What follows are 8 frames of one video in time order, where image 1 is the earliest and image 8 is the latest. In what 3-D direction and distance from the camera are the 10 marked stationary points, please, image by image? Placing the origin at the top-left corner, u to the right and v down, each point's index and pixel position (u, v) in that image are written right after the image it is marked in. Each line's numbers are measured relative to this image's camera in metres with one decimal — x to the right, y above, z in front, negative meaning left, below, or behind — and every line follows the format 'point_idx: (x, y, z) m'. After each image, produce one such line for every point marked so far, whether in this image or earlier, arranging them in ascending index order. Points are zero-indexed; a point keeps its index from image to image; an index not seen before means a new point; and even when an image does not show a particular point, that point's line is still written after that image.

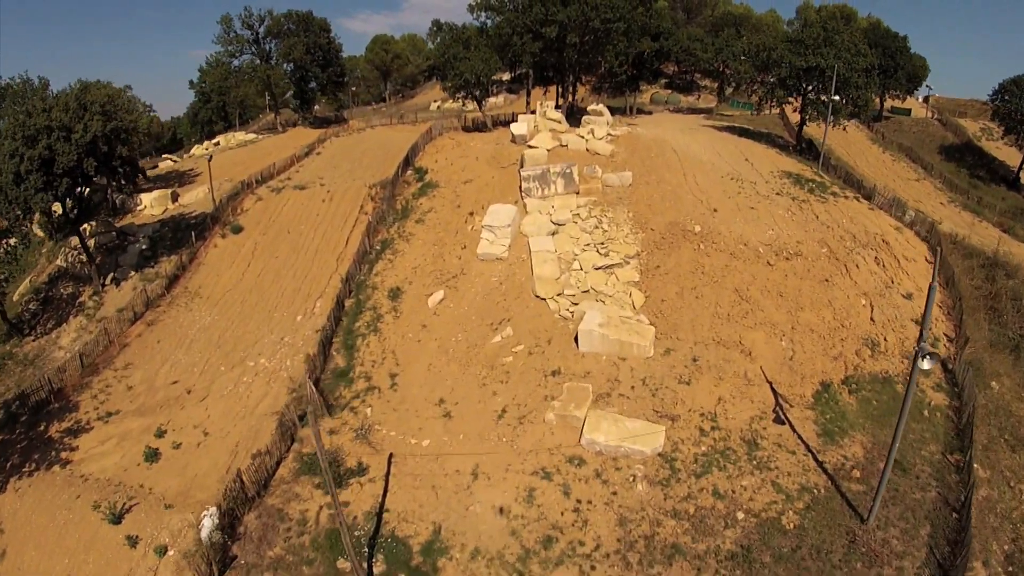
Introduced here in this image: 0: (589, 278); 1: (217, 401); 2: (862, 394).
0: (+1.7, +0.3, +19.3) m
1: (-6.5, -2.5, +19.5) m
2: (+6.8, -2.0, +17.2) m
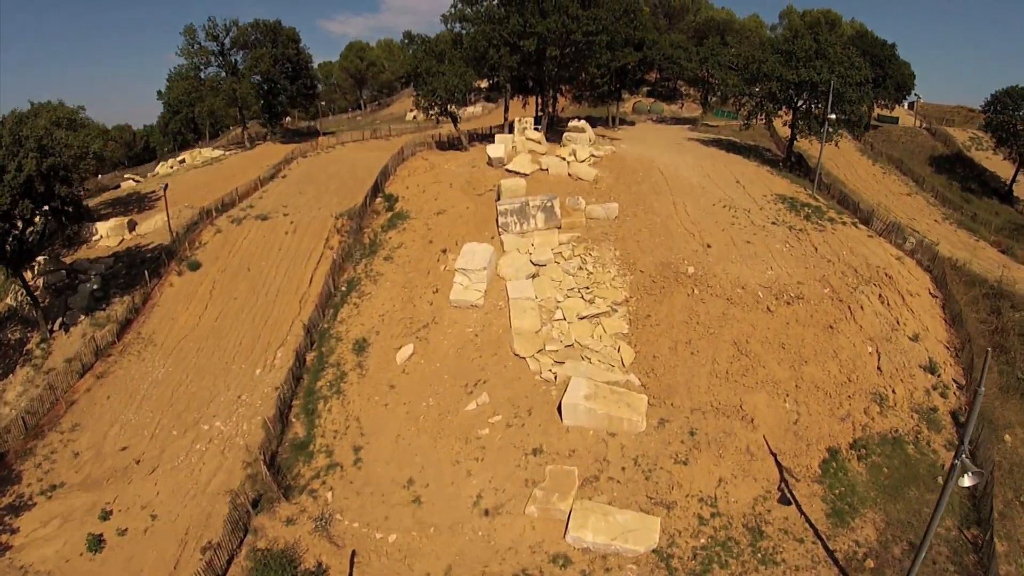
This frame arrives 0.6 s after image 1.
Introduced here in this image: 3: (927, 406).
0: (+1.2, -0.8, +17.7) m
1: (-6.9, -3.7, +17.7) m
2: (+6.4, -3.1, +15.7) m
3: (+8.0, -2.2, +17.3) m
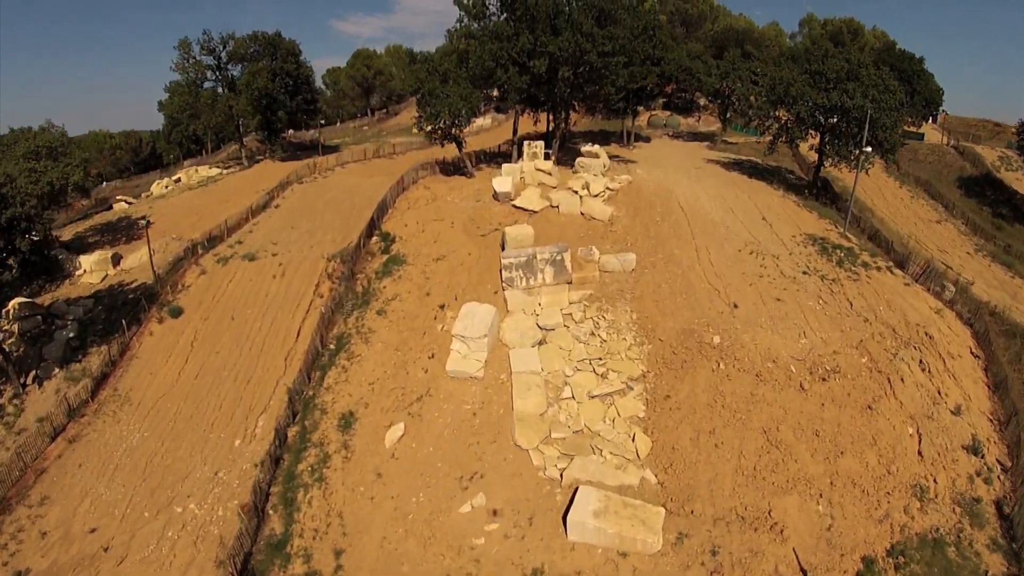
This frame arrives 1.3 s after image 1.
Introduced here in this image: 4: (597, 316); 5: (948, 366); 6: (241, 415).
0: (+1.3, -2.3, +16.0) m
1: (-6.9, -5.0, +16.1) m
2: (+6.4, -4.6, +13.9) m
3: (+8.0, -3.7, +15.5) m
4: (+1.7, -0.6, +18.1) m
5: (+9.7, -1.7, +19.7) m
6: (-6.0, -2.8, +19.7) m
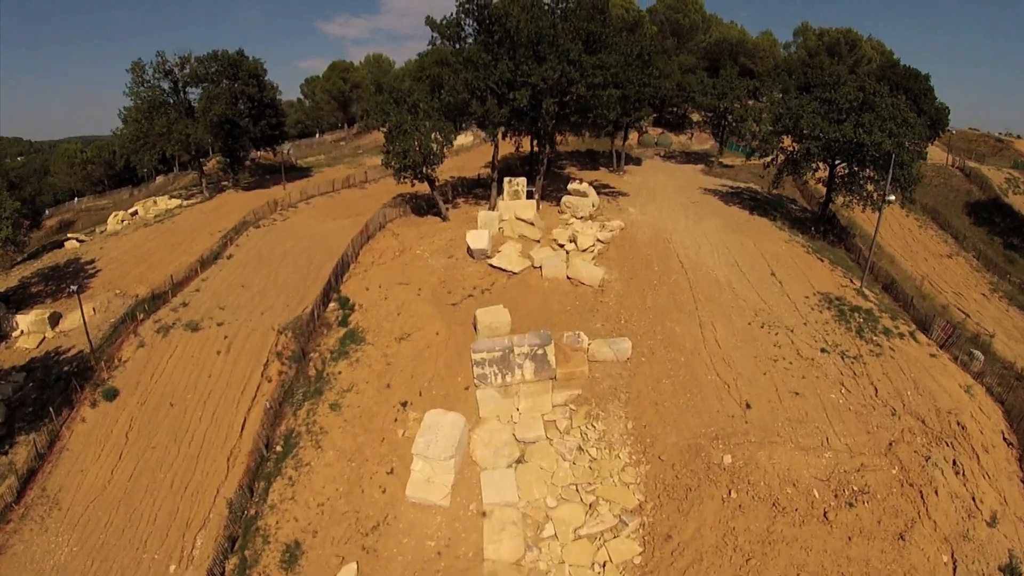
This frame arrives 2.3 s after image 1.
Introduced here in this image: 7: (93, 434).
0: (+0.8, -4.1, +13.4) m
1: (-7.3, -7.0, +13.4) m
2: (+6.0, -6.4, +11.5) m
3: (+7.6, -5.5, +13.0) m
4: (+1.2, -2.4, +15.6) m
5: (+9.2, -3.5, +17.3) m
6: (-6.4, -4.6, +17.0) m
7: (-9.5, -3.3, +19.9) m
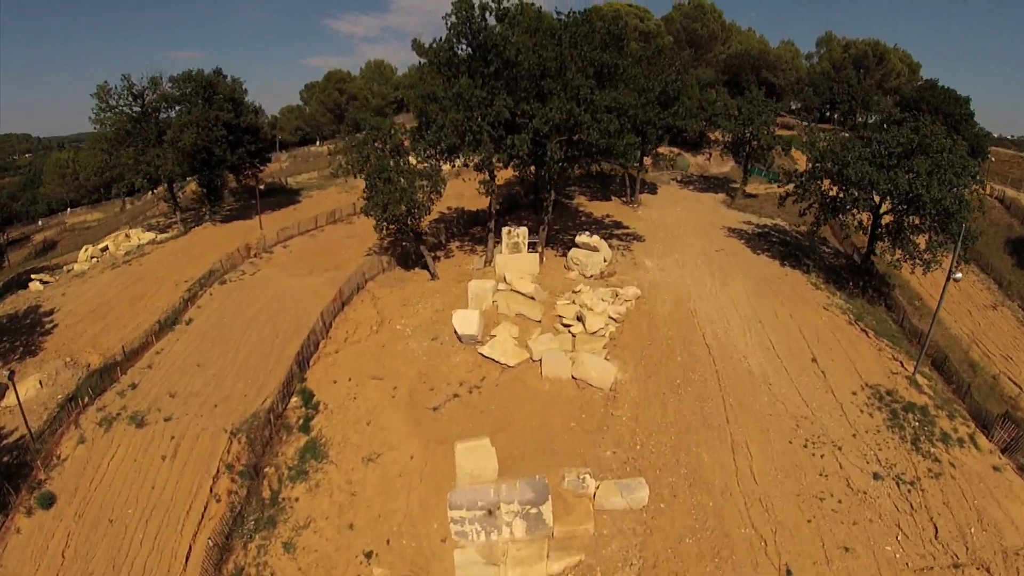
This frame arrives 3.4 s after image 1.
0: (+0.5, -6.2, +10.5) m
1: (-7.6, -9.0, +10.7) m
2: (+5.7, -8.5, +8.5) m
3: (+7.3, -7.6, +10.1) m
4: (+1.0, -4.5, +12.6) m
5: (+9.0, -5.6, +14.3) m
6: (-6.7, -6.6, +14.2) m
7: (-9.7, -5.2, +17.1) m
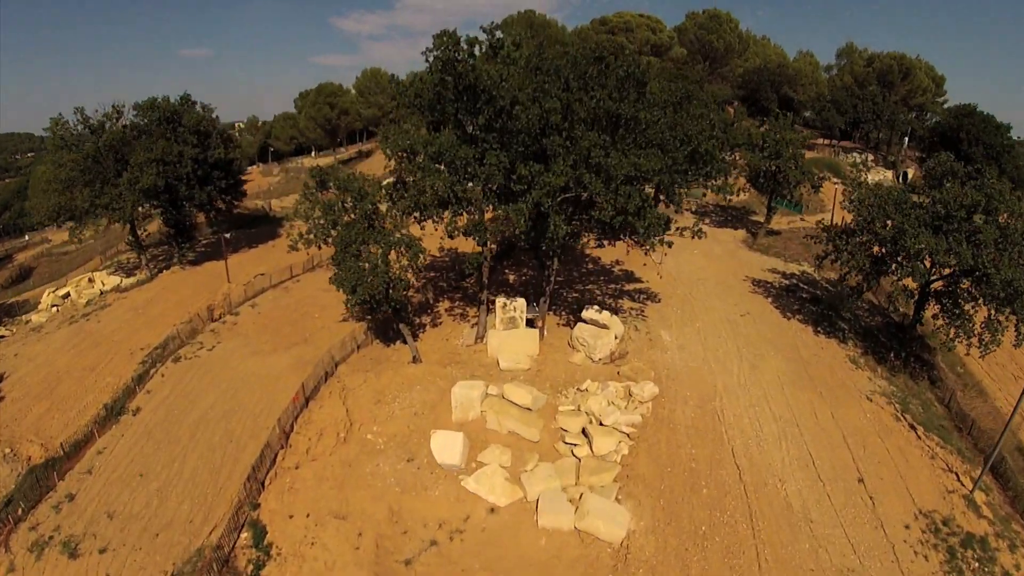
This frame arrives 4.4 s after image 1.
0: (+0.3, -8.3, +7.7) m
1: (-7.9, -11.1, +7.9) m
2: (+5.4, -10.7, +5.7) m
3: (+7.1, -9.8, +7.2) m
4: (+0.8, -6.6, +9.8) m
5: (+8.7, -7.7, +11.4) m
6: (-6.9, -8.7, +11.5) m
7: (-9.9, -7.3, +14.4) m
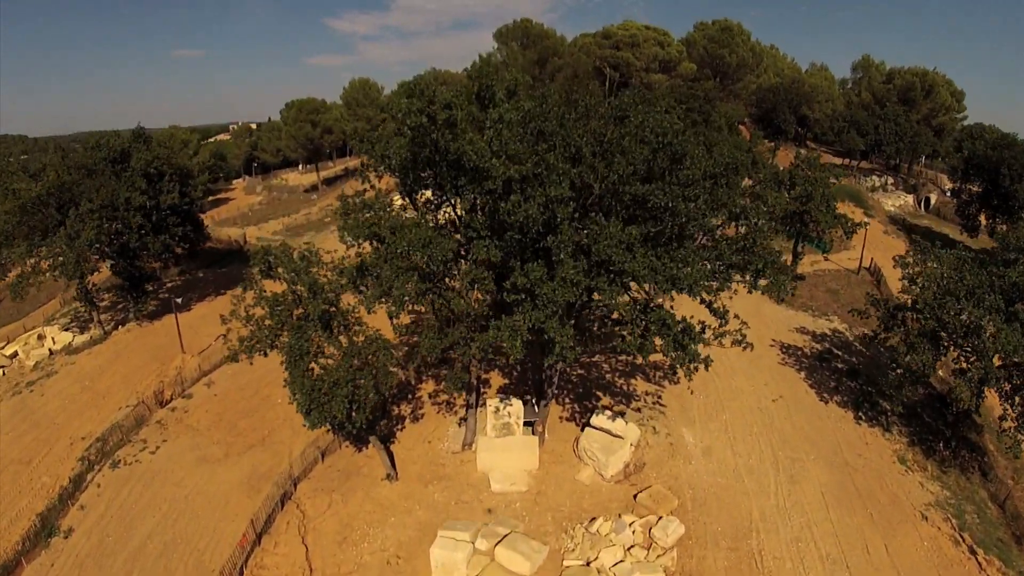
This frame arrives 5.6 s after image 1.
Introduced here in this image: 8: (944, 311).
0: (+0.2, -10.4, +4.5) m
1: (-7.9, -13.2, +4.7) m
2: (+5.3, -12.8, +2.5) m
3: (+7.0, -11.9, +4.0) m
4: (+0.7, -8.6, +6.5) m
5: (+8.7, -9.7, +8.2) m
6: (-7.0, -10.8, +8.2) m
7: (-10.0, -9.3, +11.1) m
8: (+9.4, -0.1, +21.5) m
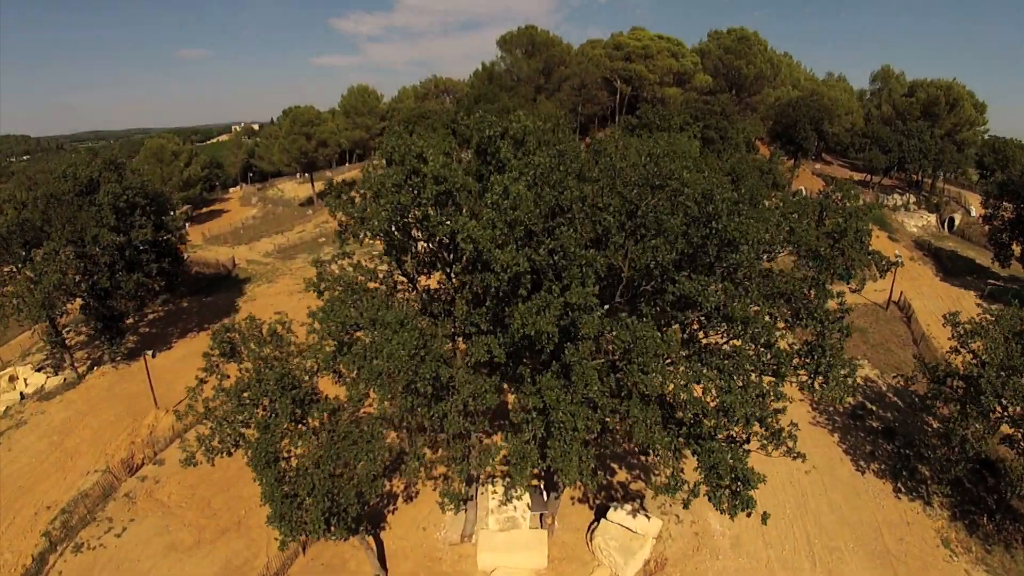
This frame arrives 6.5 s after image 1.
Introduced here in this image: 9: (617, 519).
0: (+0.2, -11.8, +2.5) m
1: (-7.9, -14.5, +2.8) m
2: (+5.3, -14.2, +0.5) m
3: (+7.0, -13.3, +2.0) m
4: (+0.7, -10.0, +4.5) m
5: (+8.7, -11.1, +6.1) m
6: (-6.9, -12.1, +6.3) m
7: (-9.9, -10.6, +9.2) m
8: (+9.6, -1.4, +19.5) m
9: (+1.7, -4.1, +15.9) m
